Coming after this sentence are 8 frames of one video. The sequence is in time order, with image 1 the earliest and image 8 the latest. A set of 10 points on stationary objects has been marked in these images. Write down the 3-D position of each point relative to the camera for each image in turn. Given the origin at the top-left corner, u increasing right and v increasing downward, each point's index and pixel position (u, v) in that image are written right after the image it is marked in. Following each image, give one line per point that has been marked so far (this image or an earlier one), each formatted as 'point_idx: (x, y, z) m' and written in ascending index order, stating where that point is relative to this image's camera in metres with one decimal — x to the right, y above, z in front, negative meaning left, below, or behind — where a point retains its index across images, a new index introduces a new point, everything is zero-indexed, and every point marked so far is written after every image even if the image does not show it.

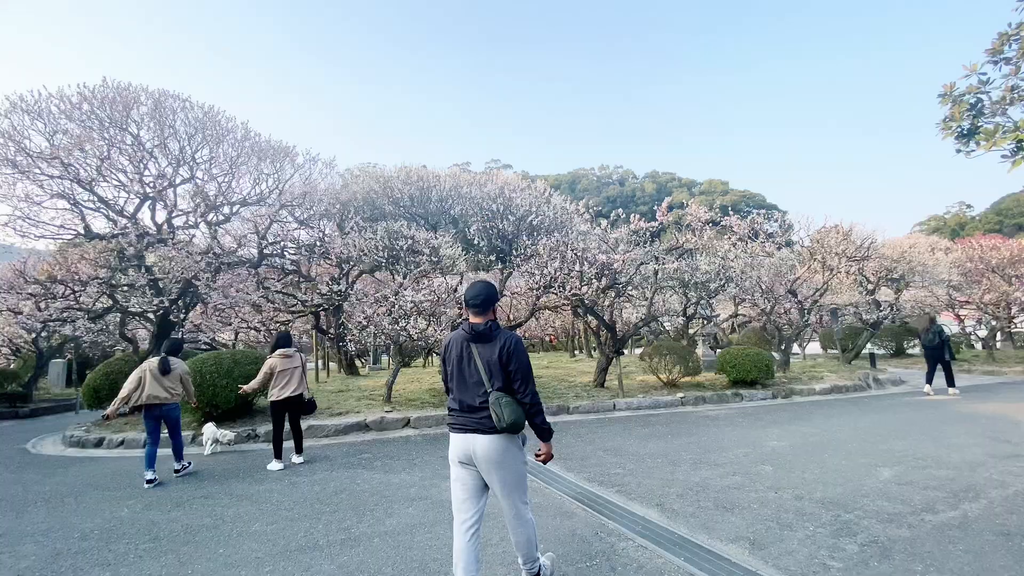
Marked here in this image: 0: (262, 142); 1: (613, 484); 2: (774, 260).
0: (-4.9, +2.9, +9.3) m
1: (+1.0, -1.9, +4.7) m
2: (+6.7, +0.7, +12.2) m
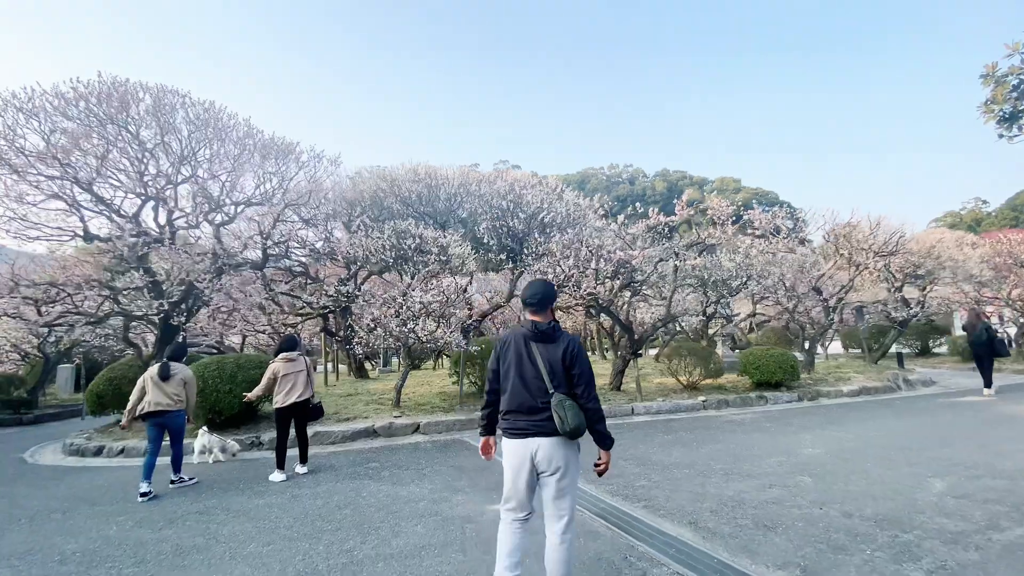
0: (-4.7, +2.8, +9.1) m
1: (+1.1, -1.9, +4.3) m
2: (+7.0, +0.8, +11.7) m
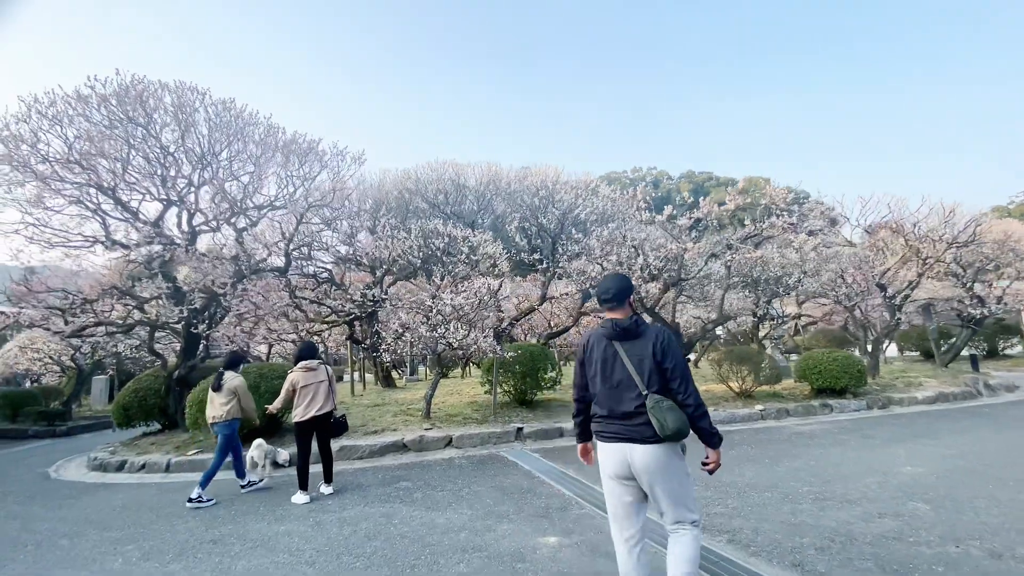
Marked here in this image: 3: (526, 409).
0: (-4.1, +2.7, +8.7) m
1: (+1.6, -1.8, +3.6) m
2: (+7.7, +0.9, +10.7) m
3: (+0.3, -2.2, +8.5) m
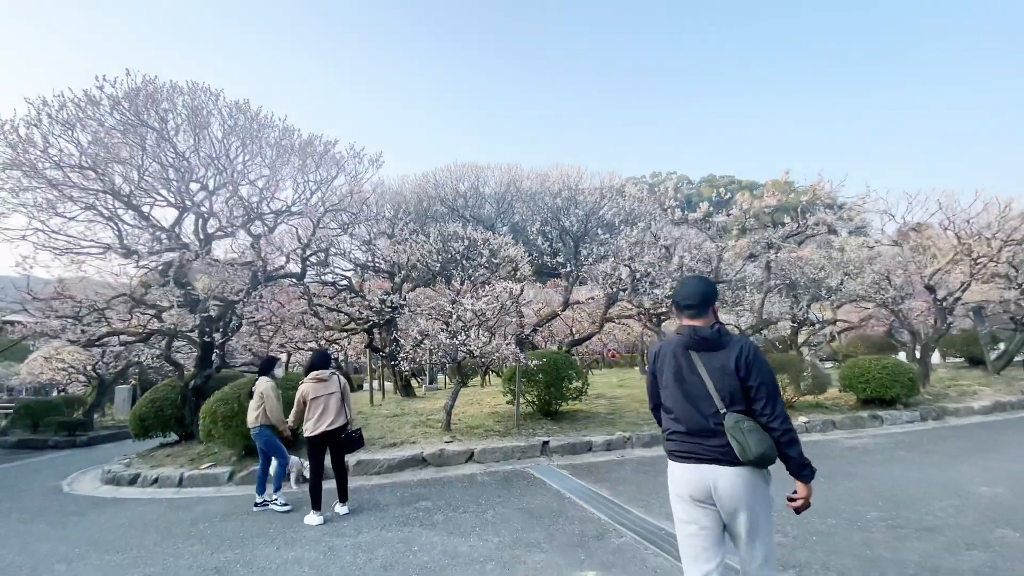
0: (-3.7, +2.6, +8.5) m
1: (+1.8, -1.8, +3.1) m
2: (+8.2, +0.8, +10.1) m
3: (+0.7, -2.2, +8.1) m
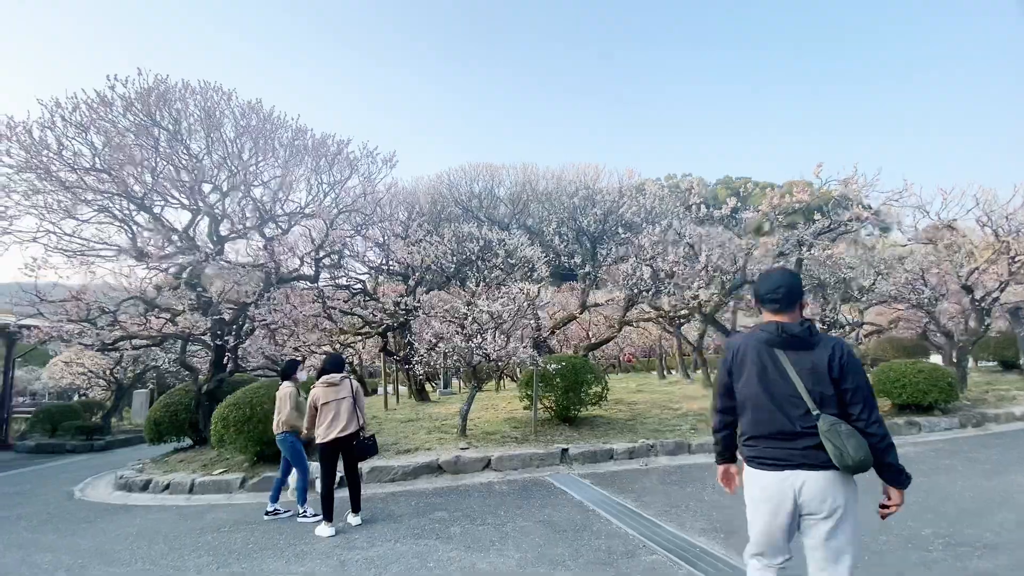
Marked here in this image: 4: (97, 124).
0: (-3.5, +2.6, +8.4) m
1: (+1.9, -1.8, +2.8) m
2: (+8.5, +0.8, +9.6) m
3: (+1.0, -2.3, +7.8) m
4: (-5.9, +2.3, +6.7) m
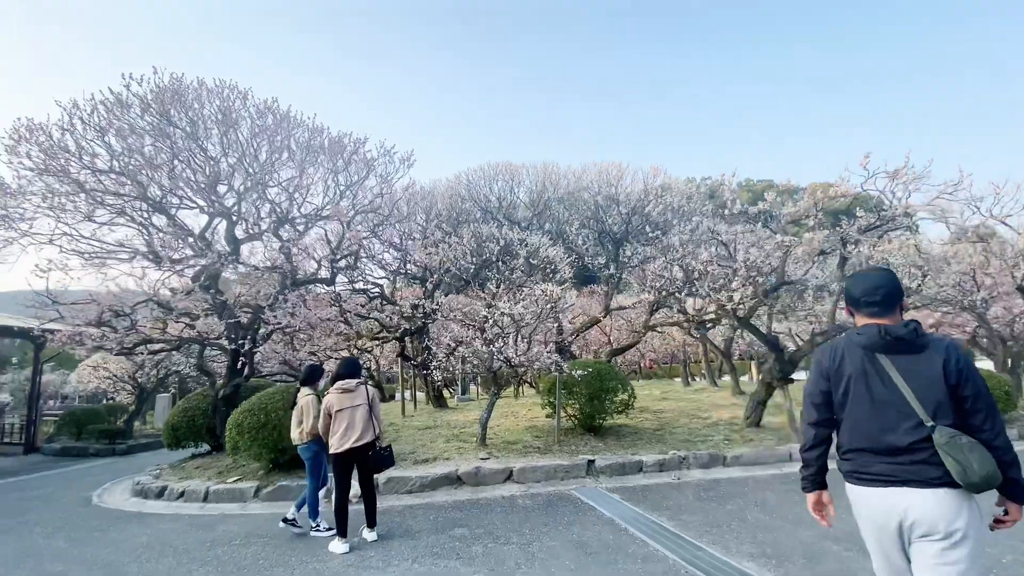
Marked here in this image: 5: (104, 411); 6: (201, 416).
0: (-3.1, +2.5, +8.3) m
1: (+2.1, -1.8, +2.4) m
2: (+8.9, +0.8, +9.0) m
3: (+1.3, -2.3, +7.4) m
4: (-5.6, +2.3, +6.7) m
5: (-11.9, -3.6, +13.8) m
6: (-5.3, -2.2, +8.0) m
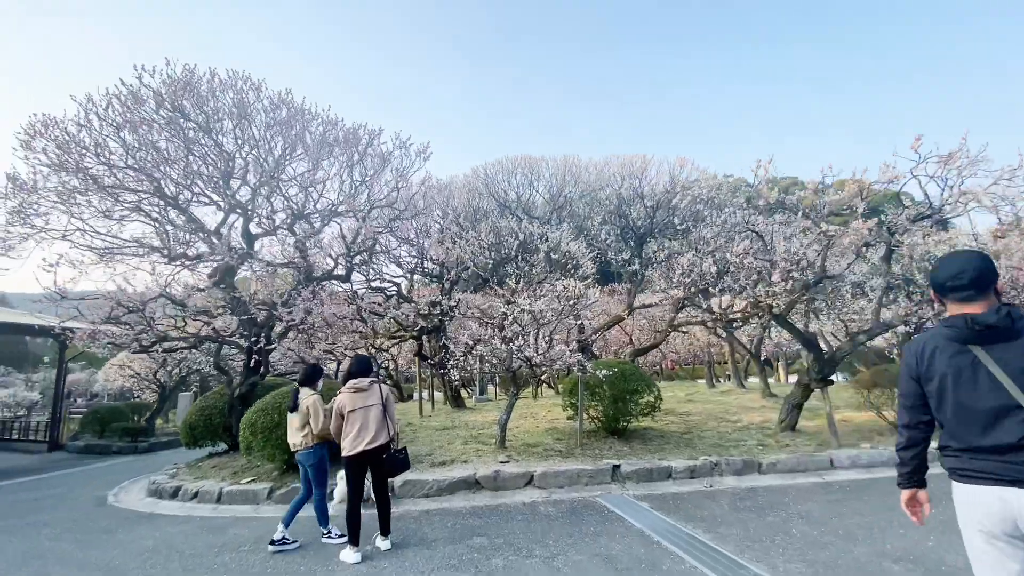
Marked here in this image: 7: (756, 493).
0: (-2.8, +2.5, +8.1) m
1: (+2.2, -1.7, +2.1) m
2: (+9.3, +0.8, +8.4) m
3: (+1.6, -2.3, +7.1) m
4: (-5.3, +2.3, +6.6) m
5: (-11.3, -3.6, +13.9) m
6: (-5.0, -2.1, +7.9) m
7: (+2.6, -2.2, +5.2) m
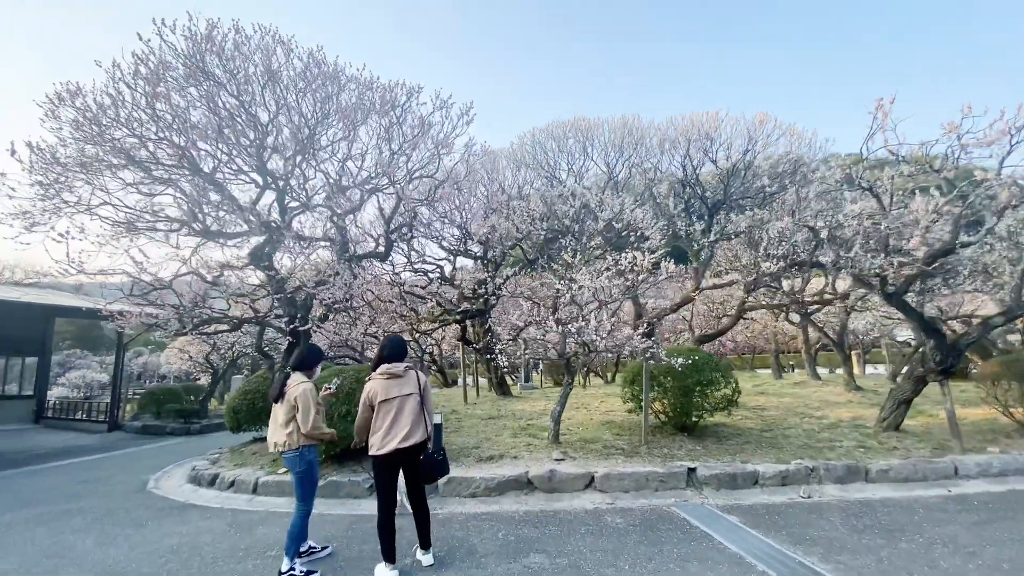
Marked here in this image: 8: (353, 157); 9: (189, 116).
0: (-2.0, +2.9, +7.5) m
1: (+2.5, -1.5, +1.2) m
2: (+10.0, +1.2, +6.8) m
3: (+2.3, -1.9, +6.2) m
4: (-4.6, +2.6, +6.2) m
5: (-9.9, -3.1, +14.2) m
6: (-4.1, -1.8, +7.6) m
7: (+3.2, -2.0, +4.2) m
8: (-2.3, +1.9, +7.0) m
9: (-4.2, +2.2, +6.2) m
